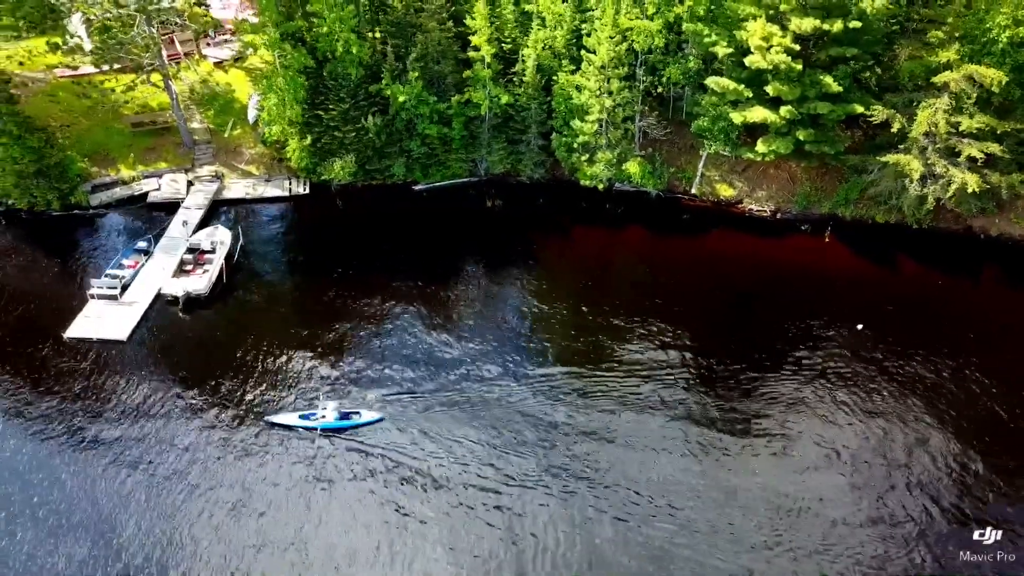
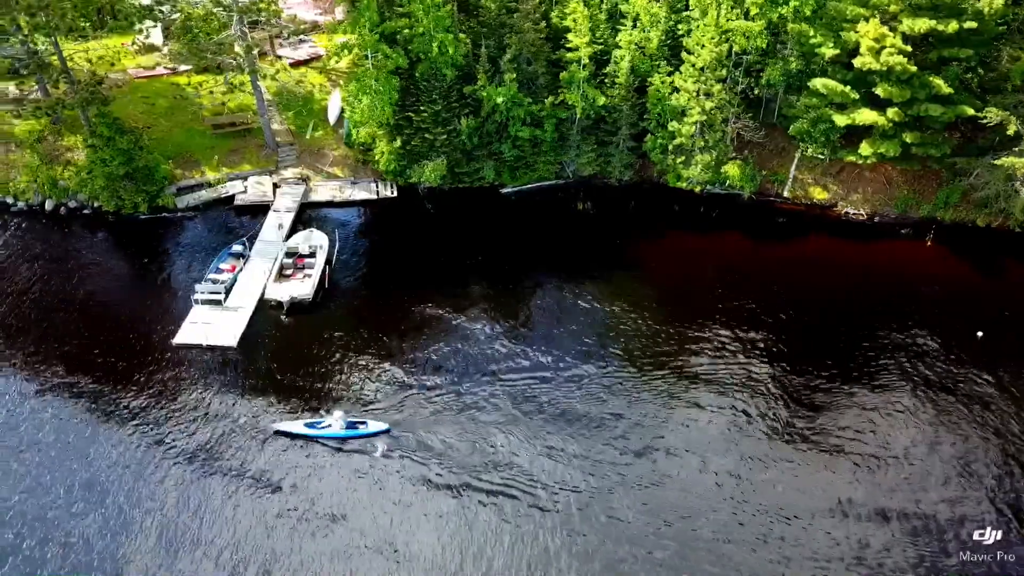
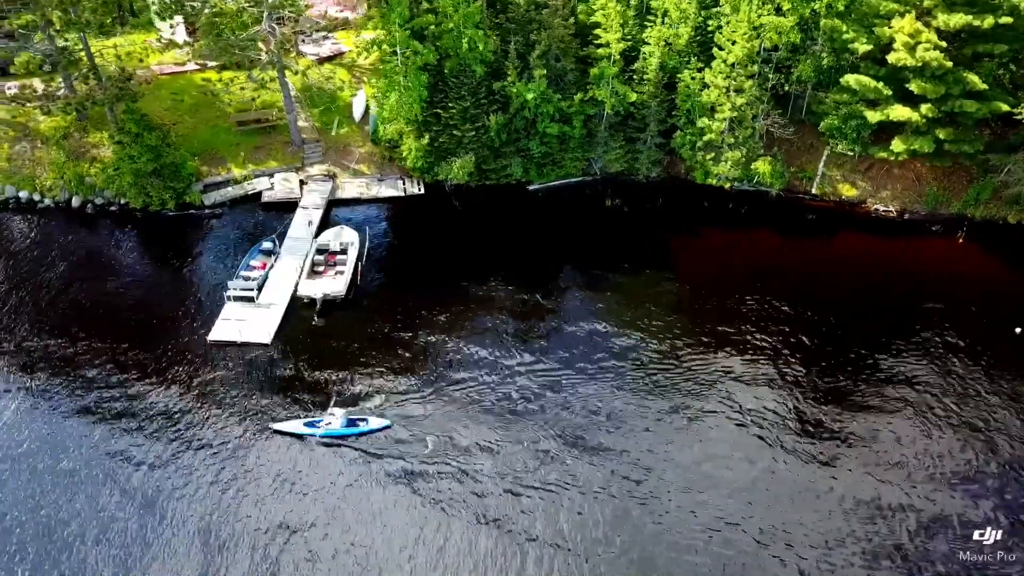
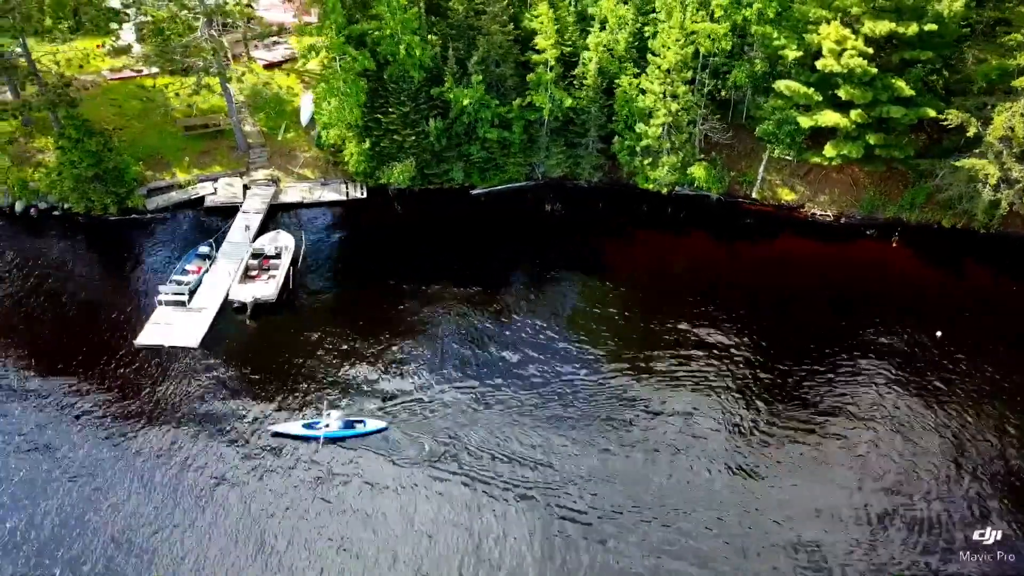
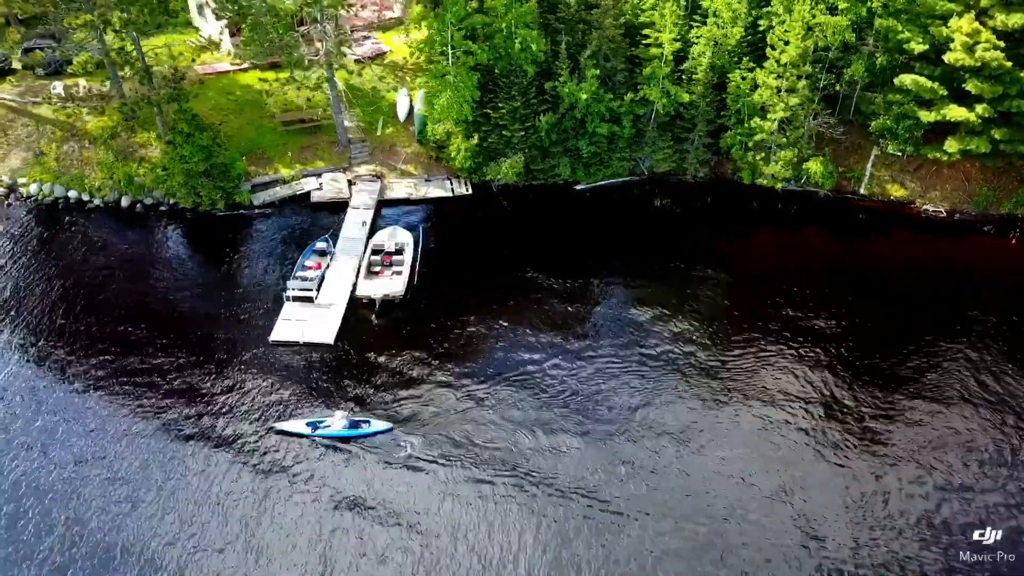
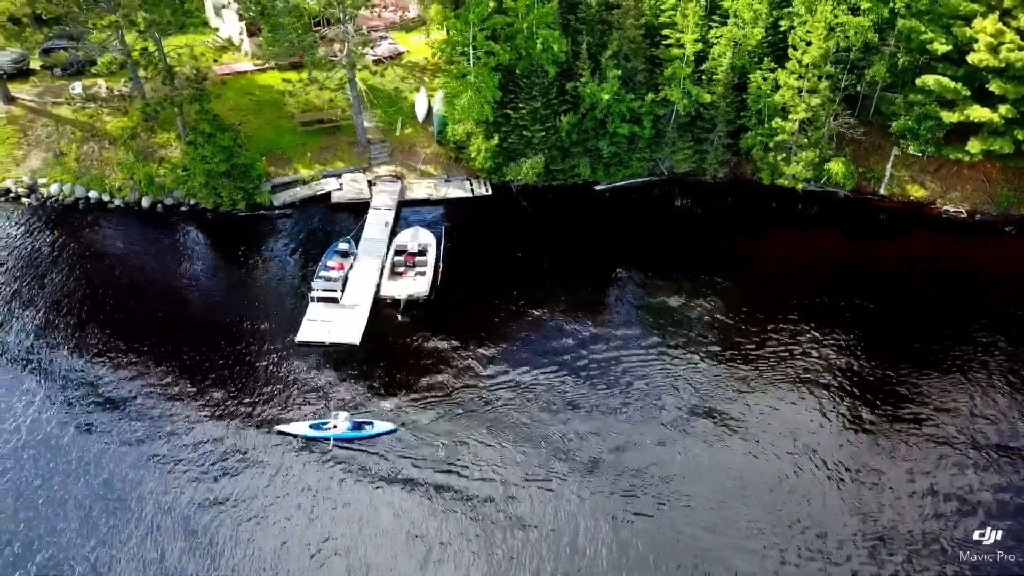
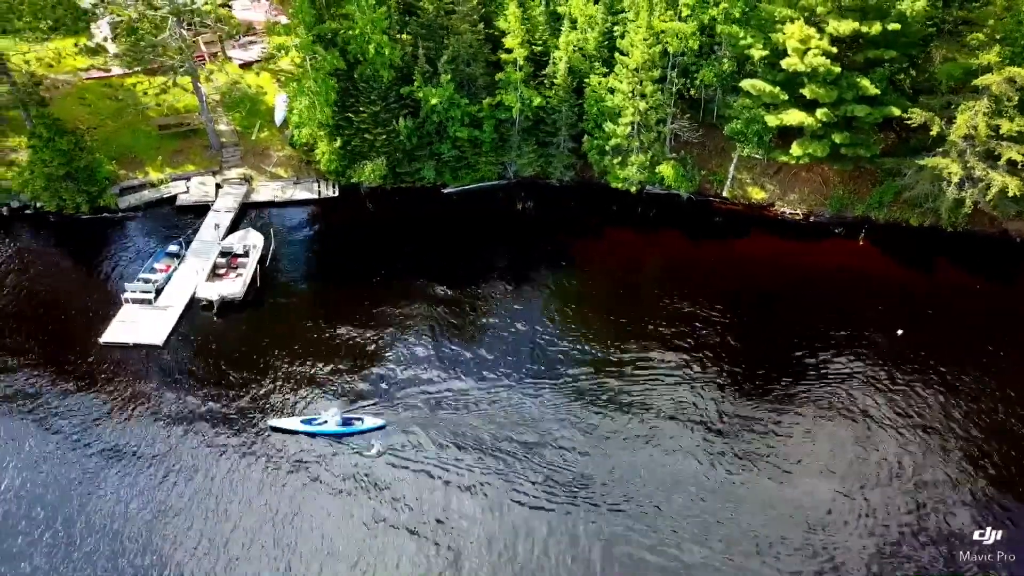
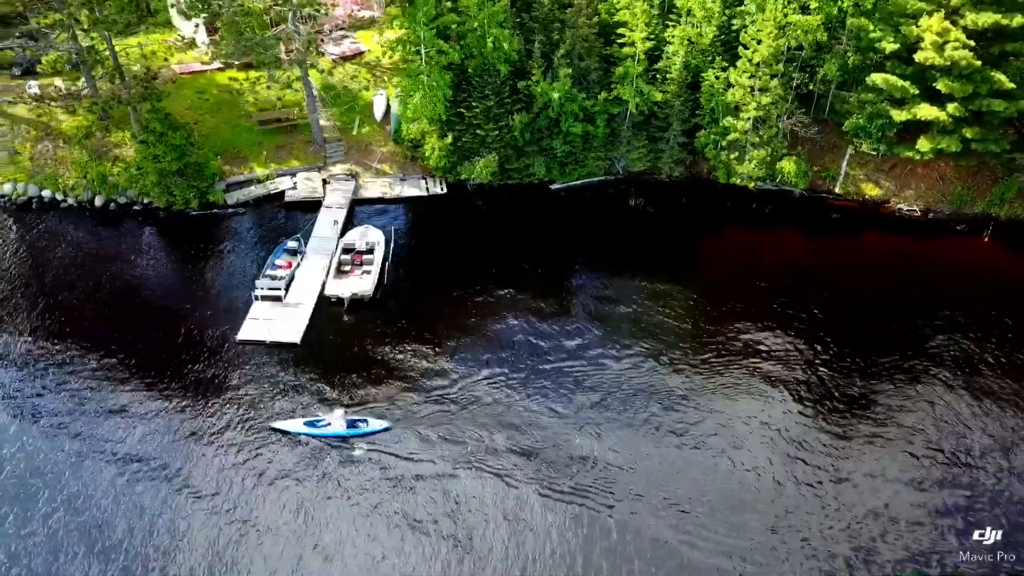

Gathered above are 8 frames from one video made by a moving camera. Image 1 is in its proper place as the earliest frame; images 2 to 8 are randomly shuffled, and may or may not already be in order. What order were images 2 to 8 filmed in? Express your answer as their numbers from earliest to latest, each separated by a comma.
7, 4, 2, 3, 8, 5, 6
